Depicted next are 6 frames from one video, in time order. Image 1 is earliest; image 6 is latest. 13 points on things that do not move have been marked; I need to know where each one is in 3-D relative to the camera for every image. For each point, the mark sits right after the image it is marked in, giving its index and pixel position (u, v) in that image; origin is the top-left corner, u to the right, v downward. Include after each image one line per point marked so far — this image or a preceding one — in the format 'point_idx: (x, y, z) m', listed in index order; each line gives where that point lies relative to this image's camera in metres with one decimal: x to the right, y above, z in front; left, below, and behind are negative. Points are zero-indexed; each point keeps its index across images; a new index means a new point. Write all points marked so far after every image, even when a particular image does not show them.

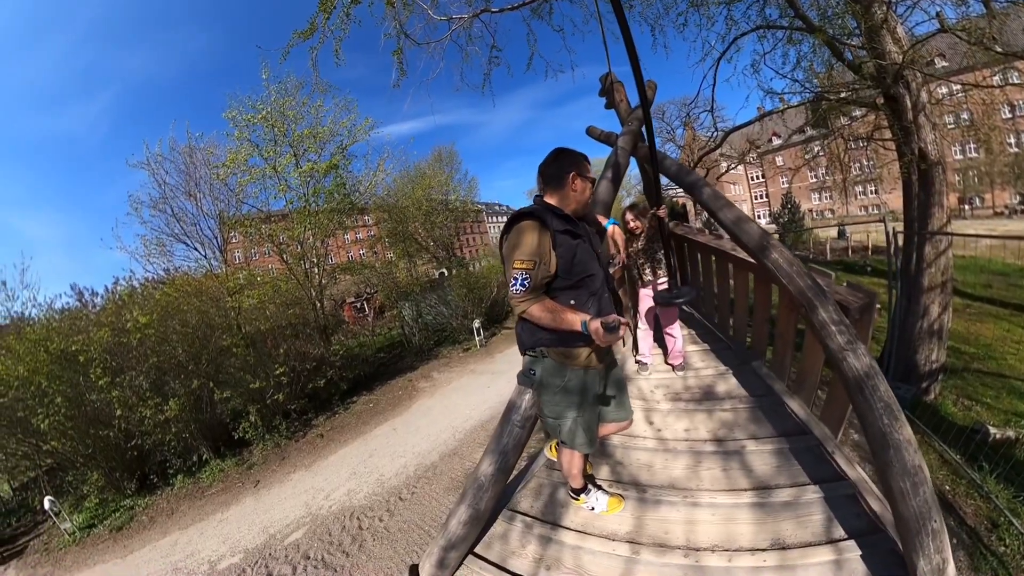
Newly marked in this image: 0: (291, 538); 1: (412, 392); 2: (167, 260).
0: (-2.3, -2.6, +5.3) m
1: (-1.8, -2.0, +9.5) m
2: (-8.1, +0.5, +12.0) m
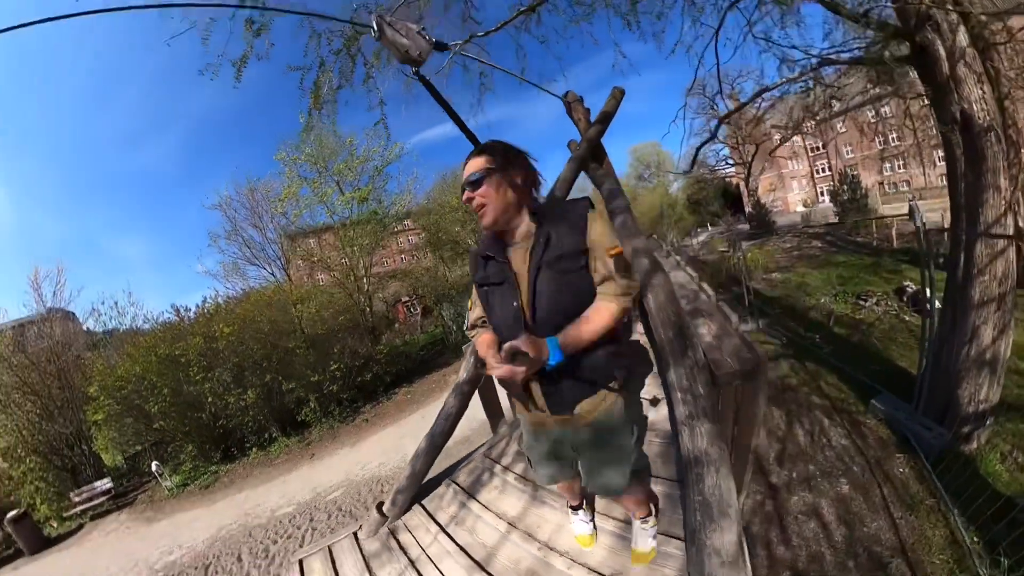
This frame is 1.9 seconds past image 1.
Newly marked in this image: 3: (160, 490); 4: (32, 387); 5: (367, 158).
0: (-2.4, -2.8, +6.8) m
1: (-1.4, -2.1, +10.9) m
2: (-7.4, +0.2, +14.2) m
3: (-6.5, -3.7, +9.5) m
4: (-10.0, -2.1, +10.9) m
5: (-3.4, +3.1, +12.1) m
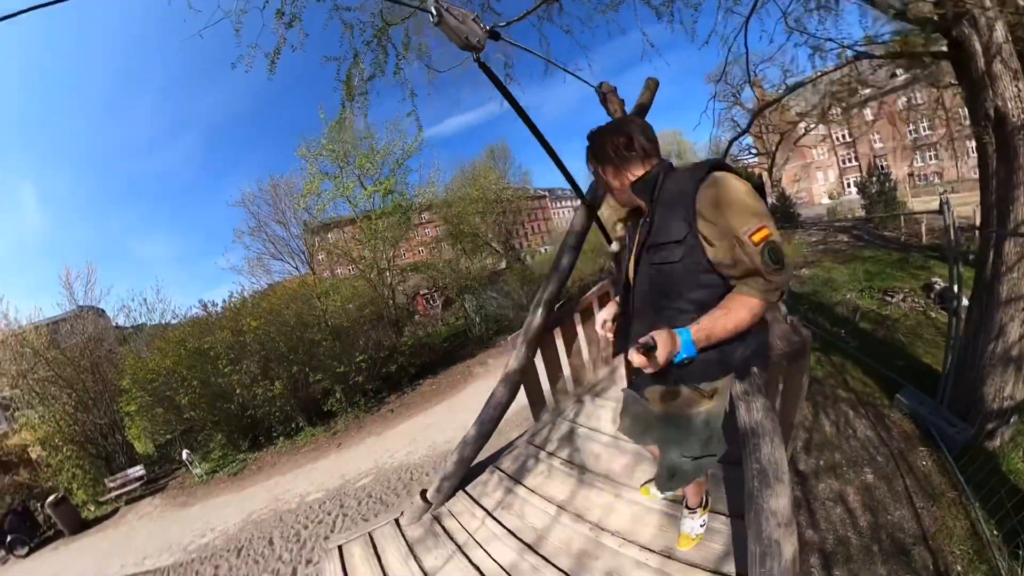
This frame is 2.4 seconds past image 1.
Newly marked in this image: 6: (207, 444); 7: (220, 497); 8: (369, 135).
0: (-2.0, -2.6, +6.9) m
1: (-0.9, -1.9, +10.9) m
2: (-6.9, +0.4, +14.3) m
3: (-6.0, -3.5, +9.7) m
4: (-9.5, -2.0, +11.2) m
5: (-2.9, +3.2, +12.2) m
6: (-6.0, -3.0, +10.1) m
7: (-4.5, -3.2, +7.9) m
8: (-3.4, +3.6, +12.0) m
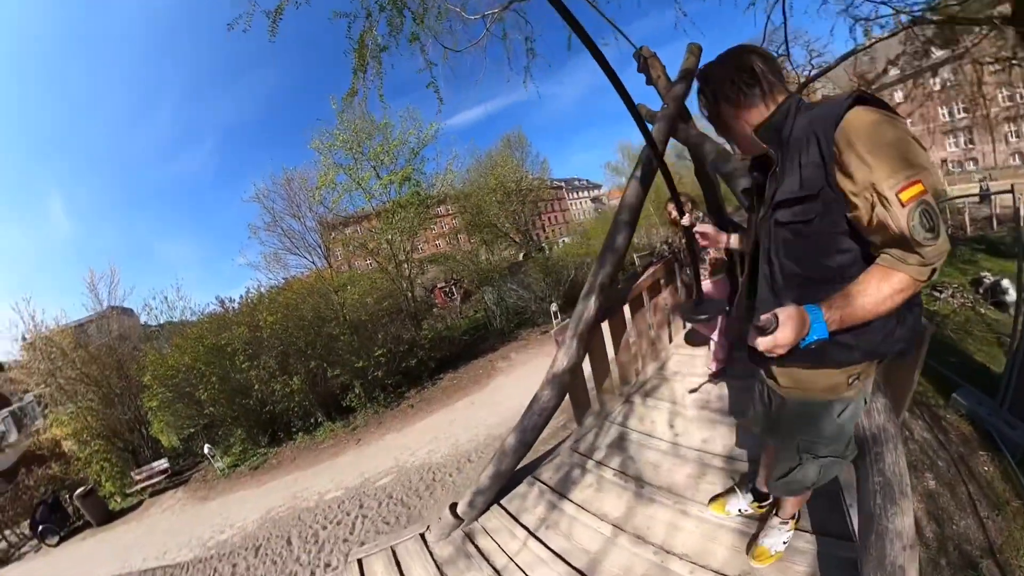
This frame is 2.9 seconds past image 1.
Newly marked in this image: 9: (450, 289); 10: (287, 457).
0: (-1.7, -2.5, +6.6) m
1: (-0.5, -1.7, +10.6) m
2: (-6.3, +0.5, +14.3) m
3: (-5.6, -3.4, +9.6) m
4: (-9.1, -1.9, +11.2) m
5: (-2.5, +3.4, +11.9) m
6: (-5.6, -2.9, +10.0) m
7: (-4.1, -3.1, +7.7) m
8: (-3.0, +3.7, +11.8) m
9: (-1.7, 0.0, +14.0) m
10: (-3.8, -2.9, +8.7) m
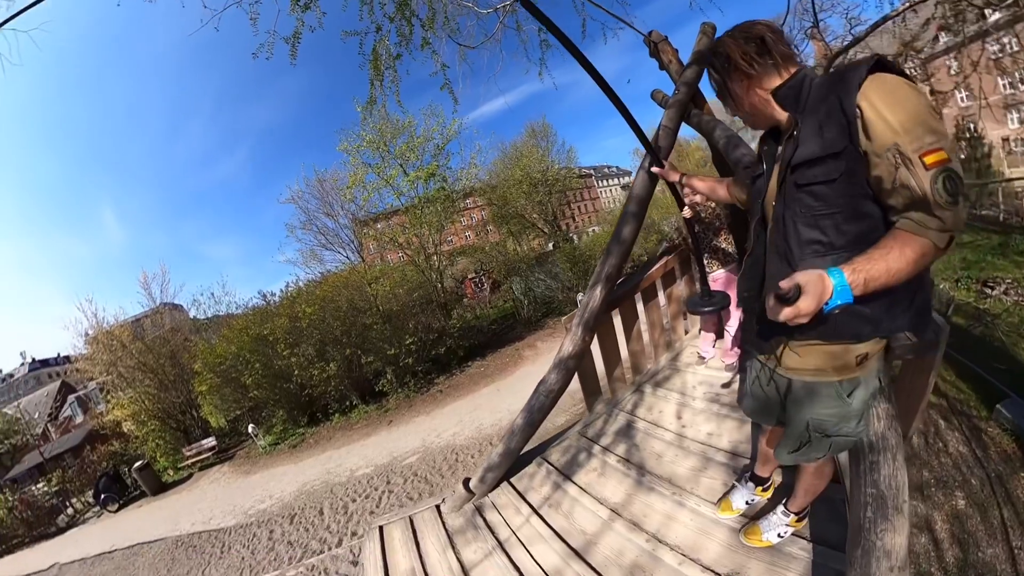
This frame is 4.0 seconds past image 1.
0: (-1.4, -2.3, +7.0) m
1: (+0.1, -1.5, +10.9) m
2: (-5.5, +0.7, +14.9) m
3: (-5.1, -3.3, +10.2) m
4: (-8.4, -1.8, +12.0) m
5: (-1.9, +3.6, +12.2) m
6: (-5.0, -2.7, +10.6) m
7: (-3.7, -2.9, +8.2) m
8: (-2.4, +3.9, +12.1) m
9: (-0.9, +0.2, +14.3) m
10: (-3.3, -2.7, +9.2) m
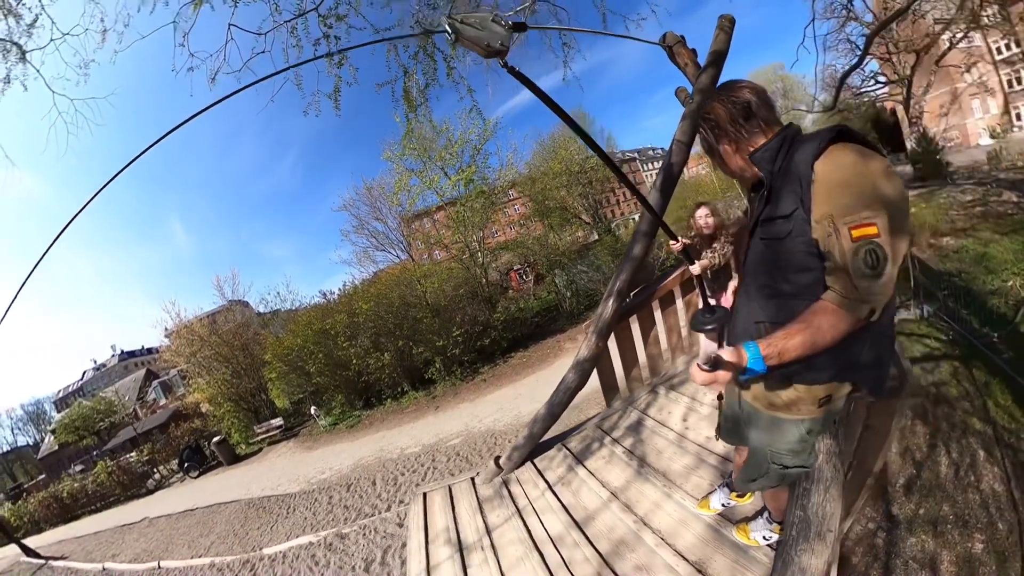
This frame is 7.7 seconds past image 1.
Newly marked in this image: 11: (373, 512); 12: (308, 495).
0: (-0.8, -2.2, +7.4) m
1: (+1.0, -1.3, +11.1) m
2: (-4.2, +0.9, +15.6) m
3: (-4.2, -3.2, +11.0) m
4: (-7.4, -1.7, +13.1) m
5: (-0.9, +3.8, +12.6) m
6: (-4.1, -2.6, +11.4) m
7: (-3.0, -2.8, +8.8) m
8: (-1.4, +4.1, +12.6) m
9: (+0.4, +0.4, +14.6) m
10: (-2.5, -2.6, +9.7) m
11: (-1.5, -2.4, +5.6) m
12: (-2.7, -2.8, +6.8) m
